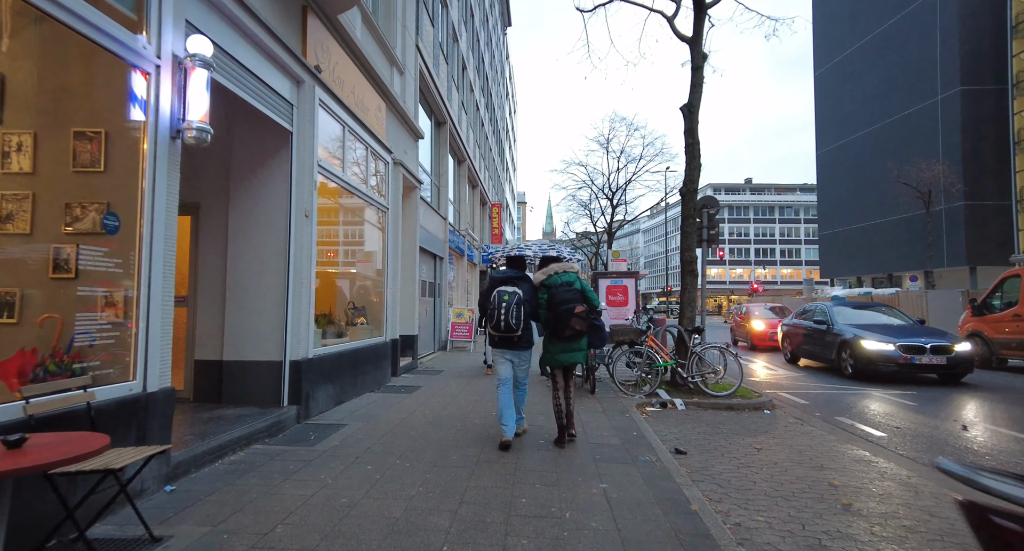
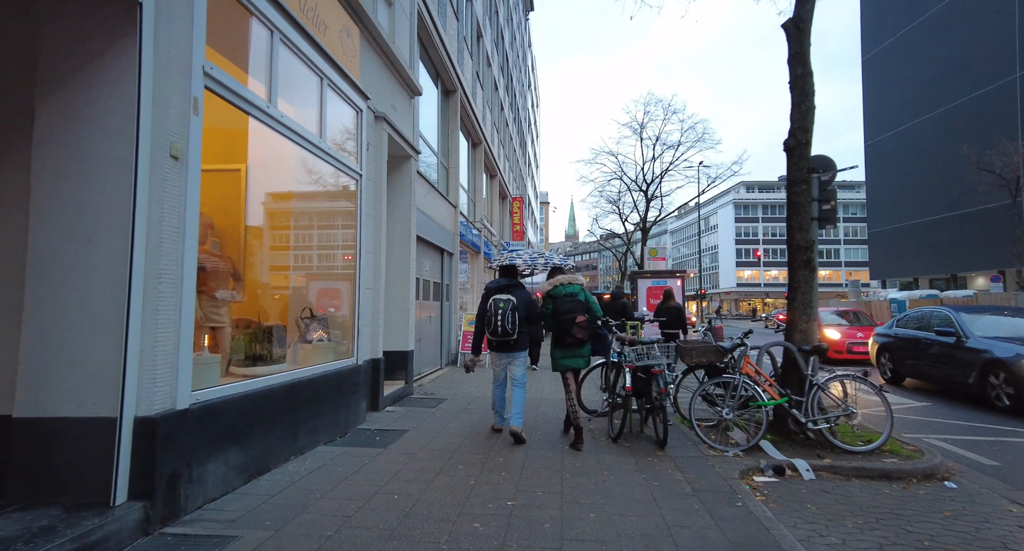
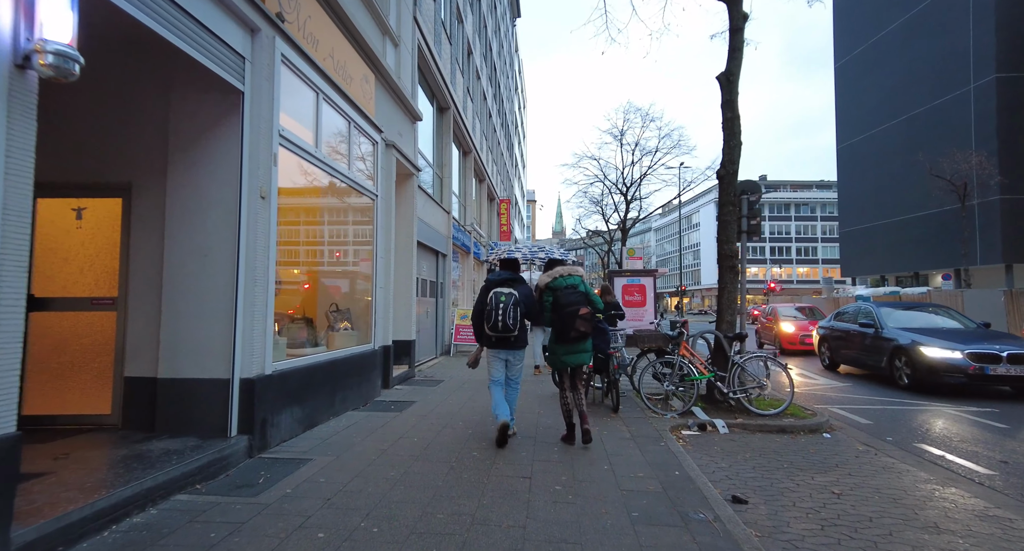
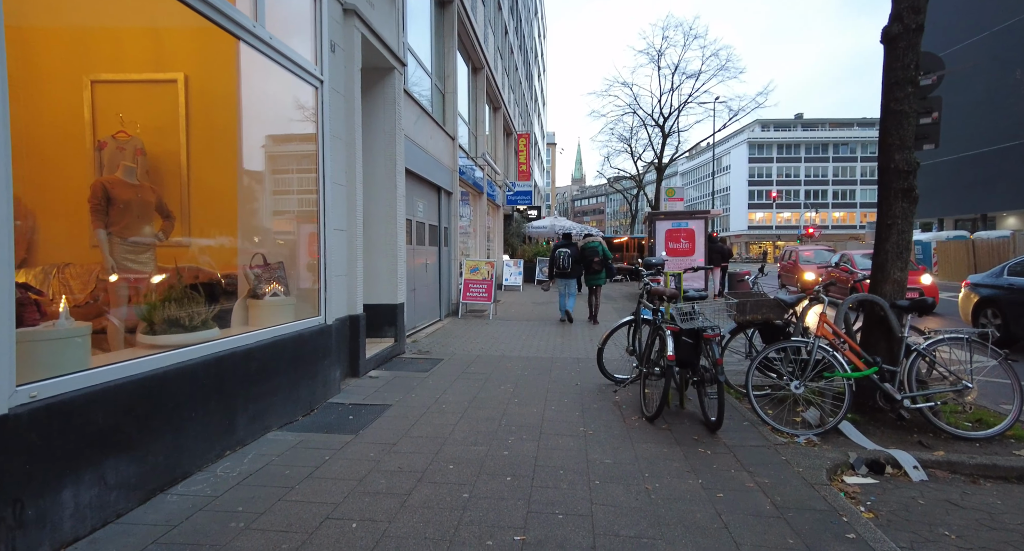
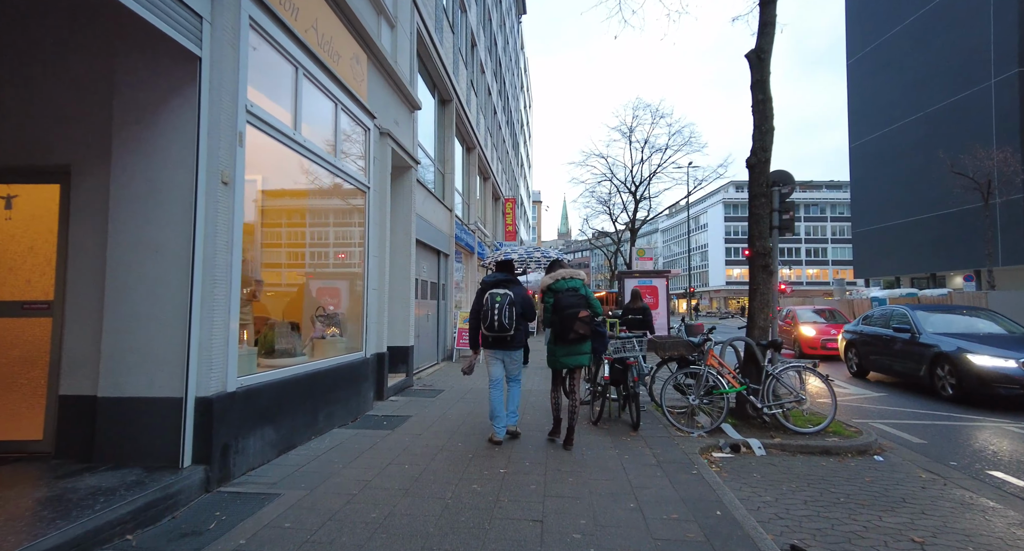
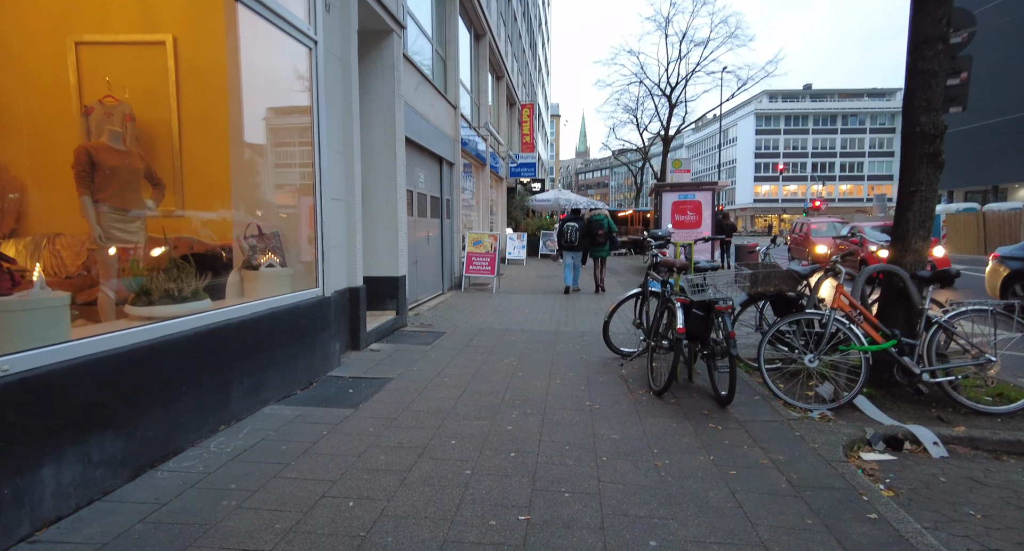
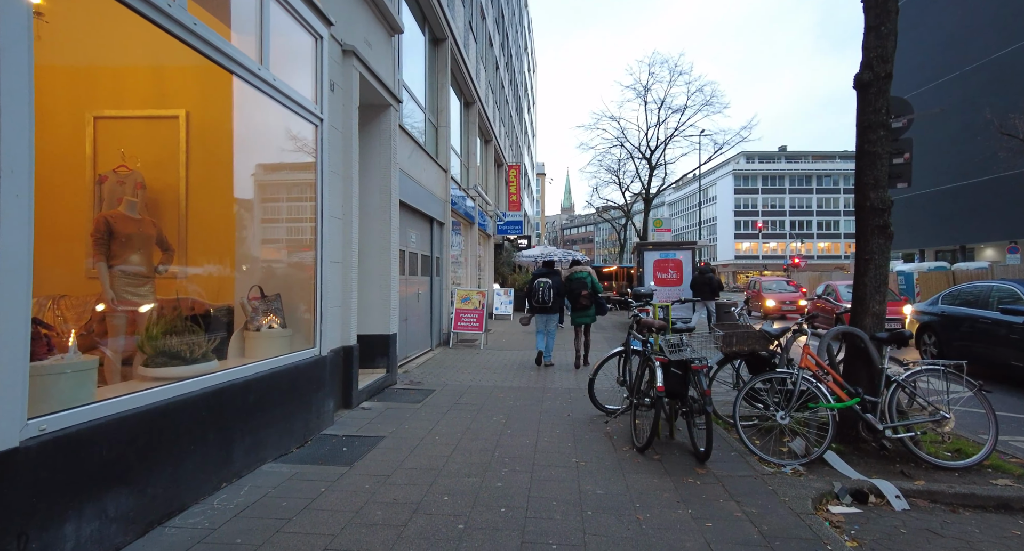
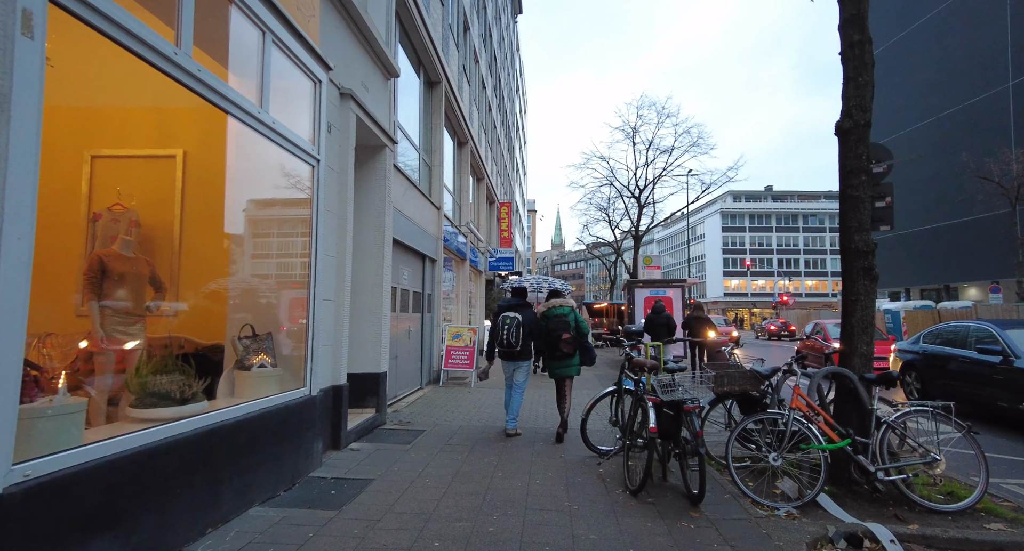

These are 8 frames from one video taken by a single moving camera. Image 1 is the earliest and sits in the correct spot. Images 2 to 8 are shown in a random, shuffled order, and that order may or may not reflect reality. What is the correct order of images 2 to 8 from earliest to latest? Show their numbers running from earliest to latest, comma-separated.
3, 5, 2, 8, 7, 4, 6
